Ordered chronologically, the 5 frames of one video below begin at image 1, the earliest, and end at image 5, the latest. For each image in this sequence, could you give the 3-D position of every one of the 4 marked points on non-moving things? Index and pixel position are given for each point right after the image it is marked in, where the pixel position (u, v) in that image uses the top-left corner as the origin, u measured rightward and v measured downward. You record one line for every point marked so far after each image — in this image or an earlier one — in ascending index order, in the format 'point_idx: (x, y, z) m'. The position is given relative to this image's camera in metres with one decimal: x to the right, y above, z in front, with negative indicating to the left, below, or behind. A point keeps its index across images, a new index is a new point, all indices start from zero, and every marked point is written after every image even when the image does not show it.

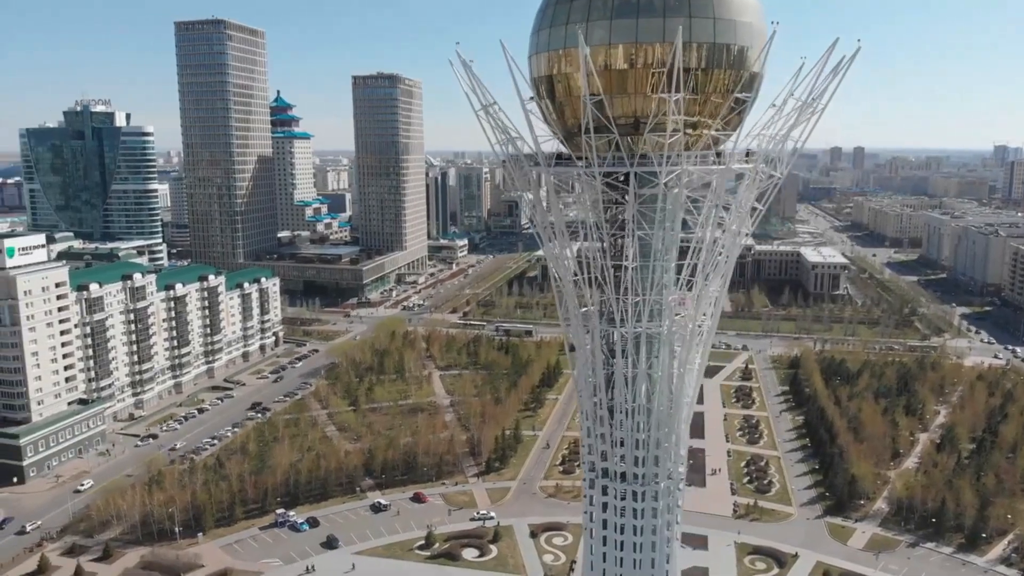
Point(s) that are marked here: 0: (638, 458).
0: (+2.7, -3.7, +19.7) m
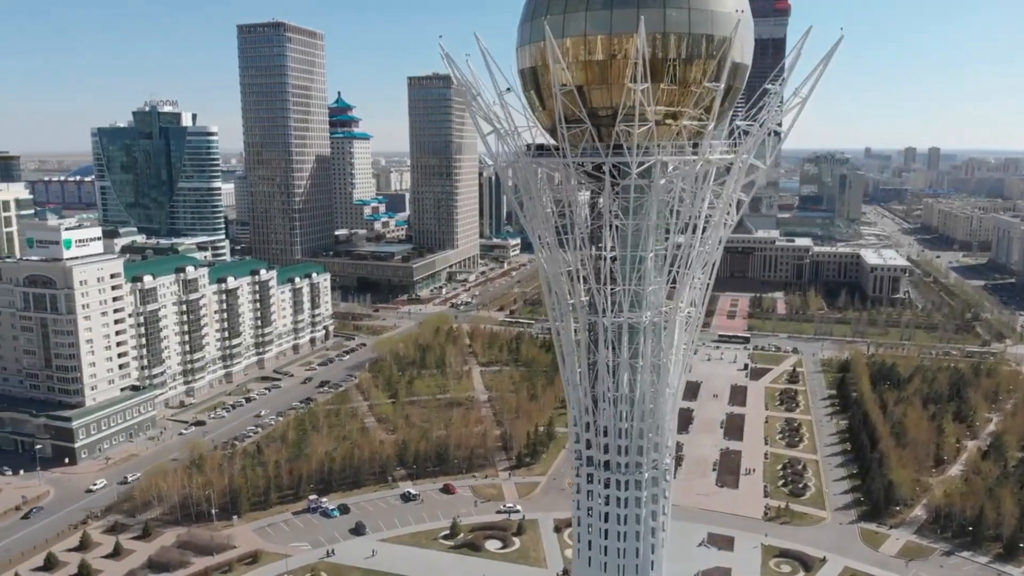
0: (+2.4, -3.5, +19.8) m
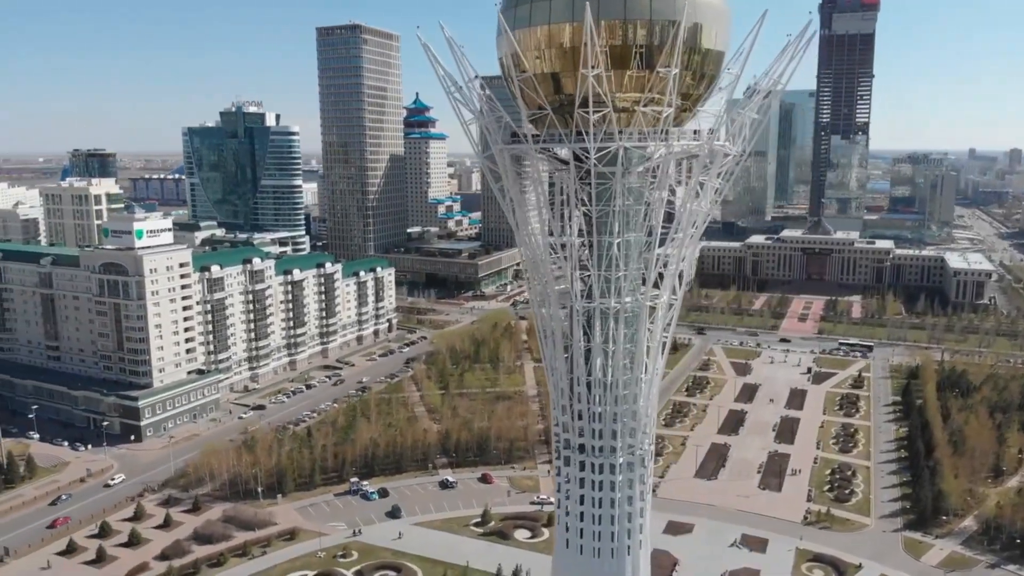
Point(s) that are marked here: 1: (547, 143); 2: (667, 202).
0: (+1.9, -3.2, +20.0) m
1: (+0.9, +2.9, +18.3) m
2: (+3.2, +1.8, +18.7) m
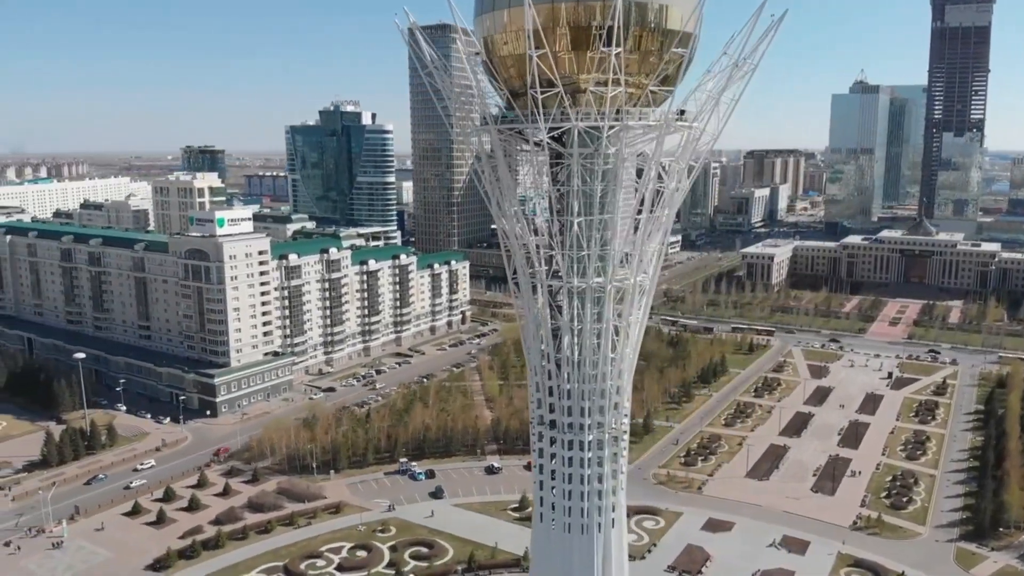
0: (+1.3, -2.7, +20.3) m
1: (+0.1, +3.4, +18.8) m
2: (+2.5, +2.2, +18.9) m
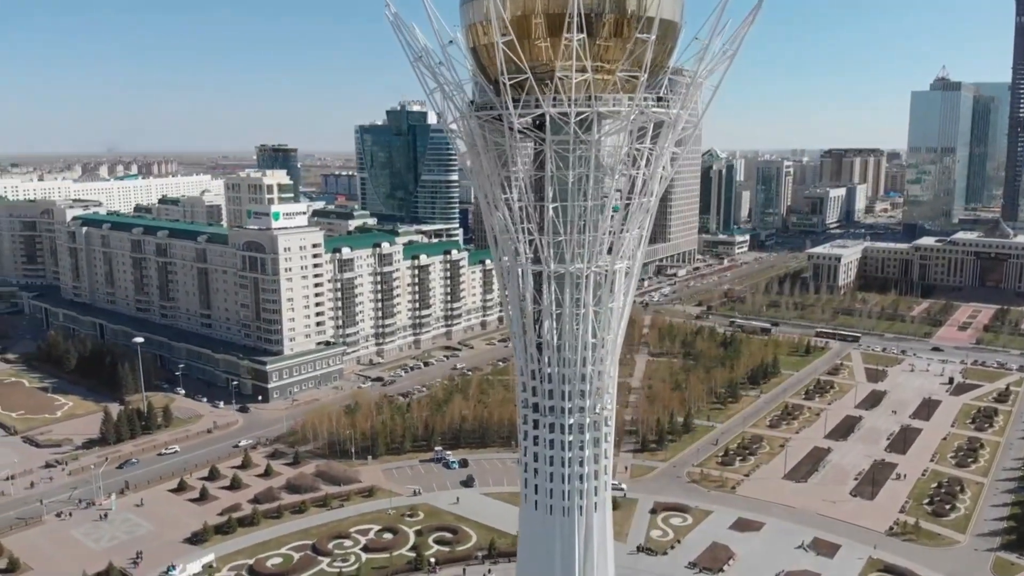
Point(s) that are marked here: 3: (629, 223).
0: (+0.9, -2.4, +20.6) m
1: (-0.3, +3.7, +19.2) m
2: (+2.1, +2.5, +19.1) m
3: (+2.7, +1.4, +19.6) m
